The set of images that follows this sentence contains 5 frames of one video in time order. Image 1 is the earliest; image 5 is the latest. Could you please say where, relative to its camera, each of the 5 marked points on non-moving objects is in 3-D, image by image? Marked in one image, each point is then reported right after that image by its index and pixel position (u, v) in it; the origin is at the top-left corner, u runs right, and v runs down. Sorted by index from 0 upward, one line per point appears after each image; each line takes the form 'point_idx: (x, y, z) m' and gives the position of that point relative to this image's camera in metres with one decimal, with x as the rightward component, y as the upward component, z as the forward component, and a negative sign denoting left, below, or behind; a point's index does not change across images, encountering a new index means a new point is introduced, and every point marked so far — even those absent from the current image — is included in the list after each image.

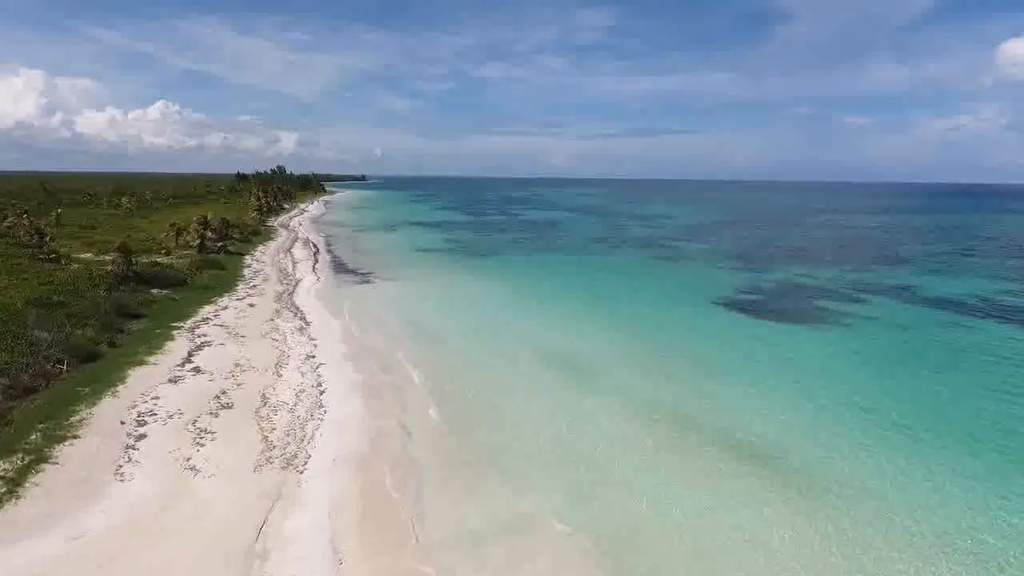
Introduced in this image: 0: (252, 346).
0: (-8.6, -1.9, +19.1) m
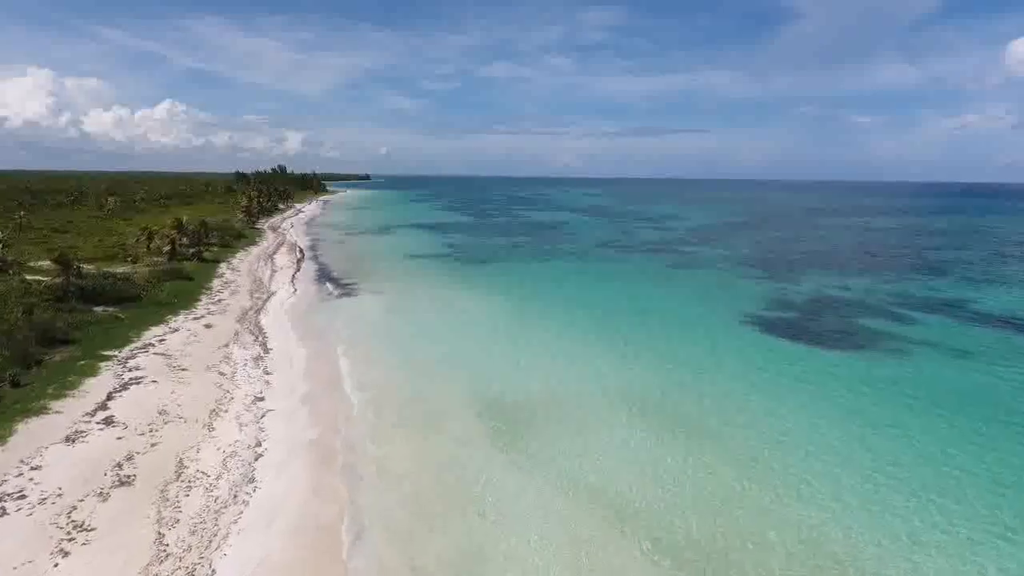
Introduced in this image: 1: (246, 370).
0: (-8.7, -2.6, +15.7) m
1: (-7.8, -2.4, +17.0) m
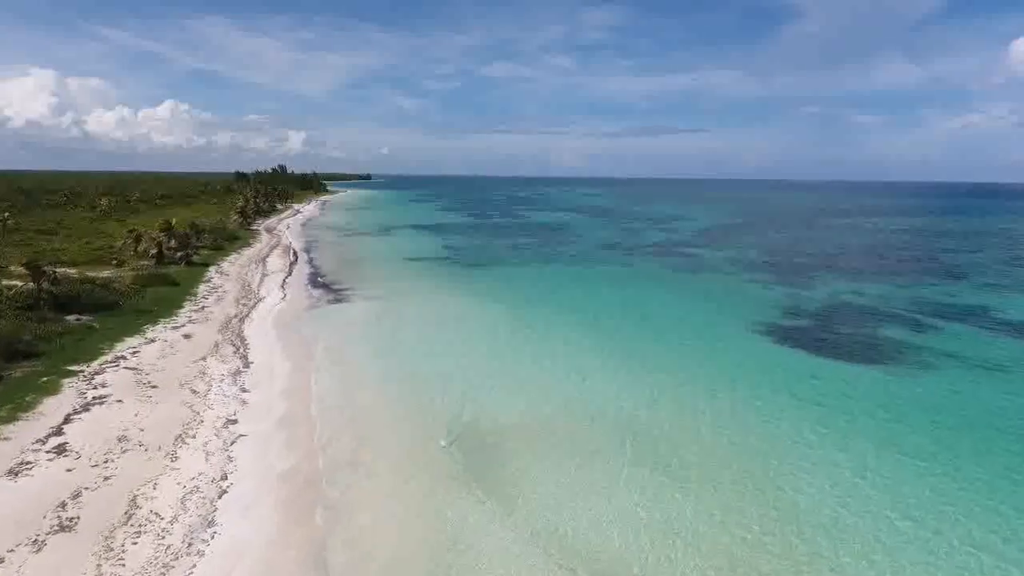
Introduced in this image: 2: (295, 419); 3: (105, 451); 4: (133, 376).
0: (-8.8, -2.9, +14.4) m
1: (-7.9, -2.7, +15.7) m
2: (-5.3, -3.2, +14.1) m
3: (-8.4, -3.4, +12.0) m
4: (-10.7, -2.5, +16.3) m
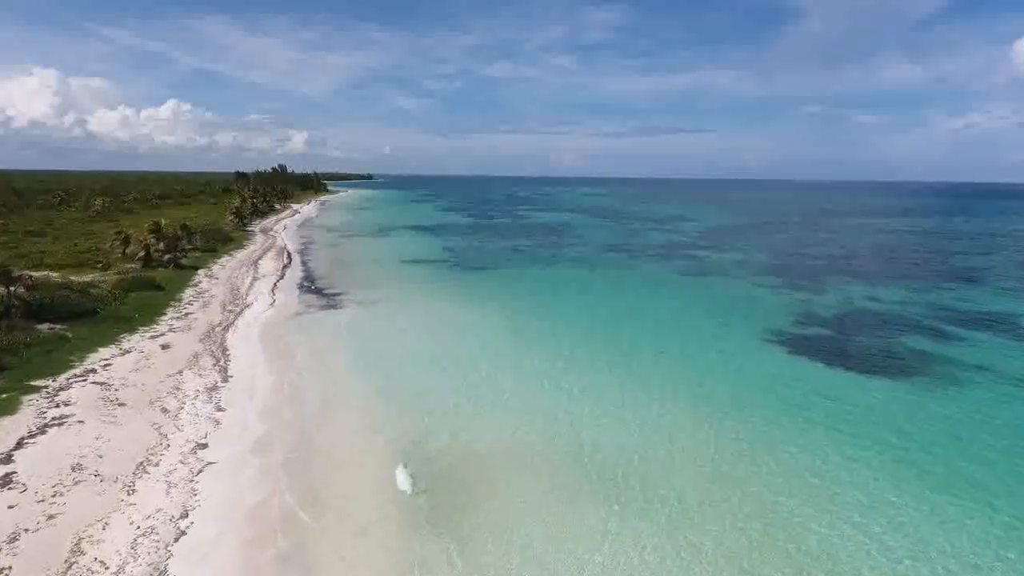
0: (-8.9, -3.1, +13.2) m
1: (-8.0, -2.9, +14.5) m
2: (-5.3, -3.4, +12.8) m
3: (-8.5, -3.6, +10.7) m
4: (-10.7, -2.7, +15.1) m
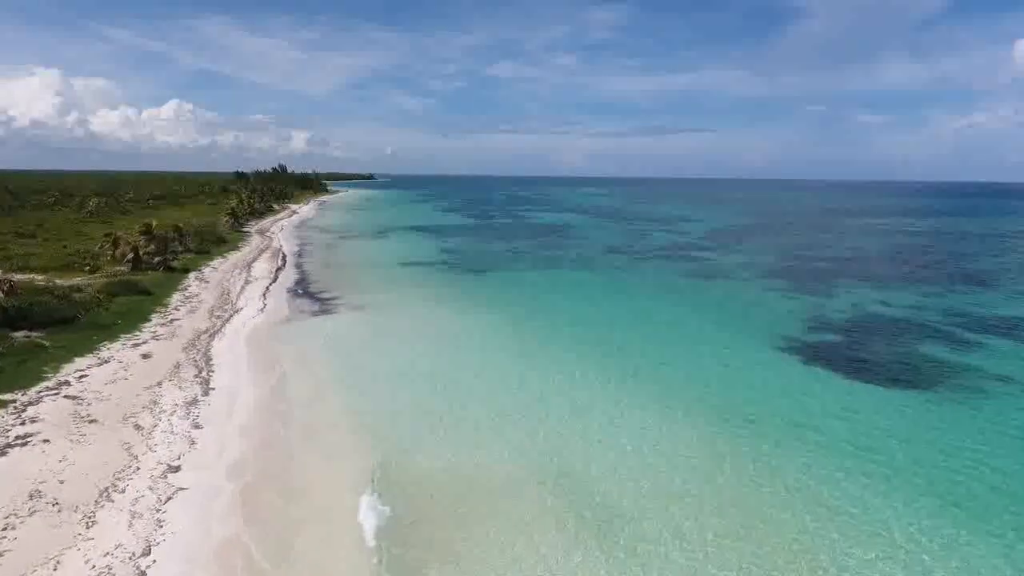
0: (-8.9, -3.3, +12.3) m
1: (-8.0, -3.1, +13.6) m
2: (-5.4, -3.6, +11.9) m
3: (-8.5, -3.8, +9.8) m
4: (-10.8, -2.9, +14.2) m
